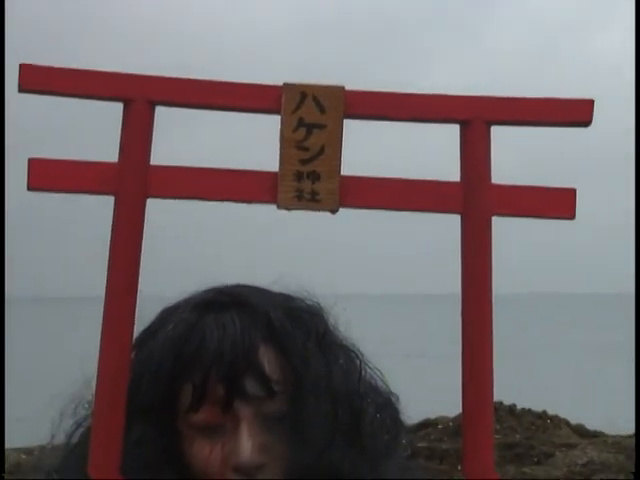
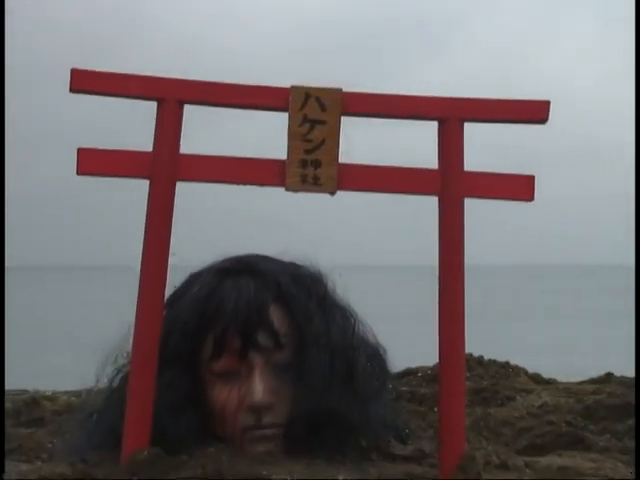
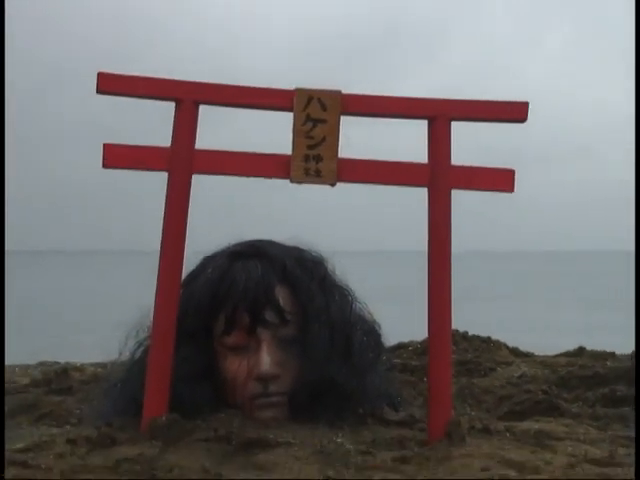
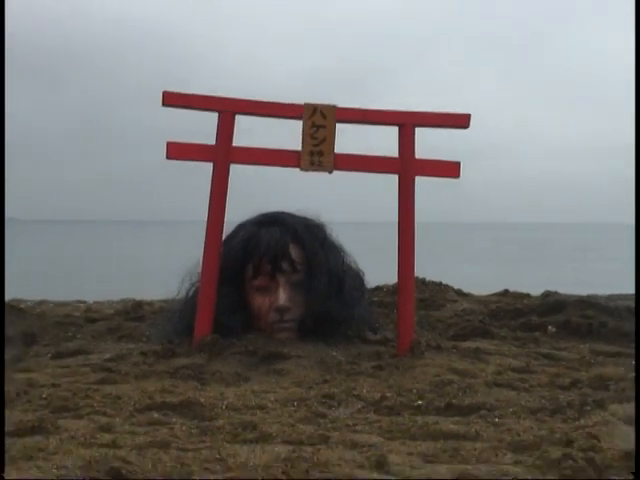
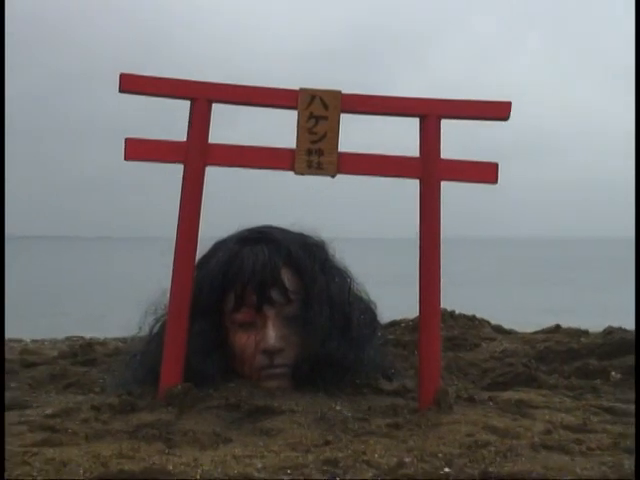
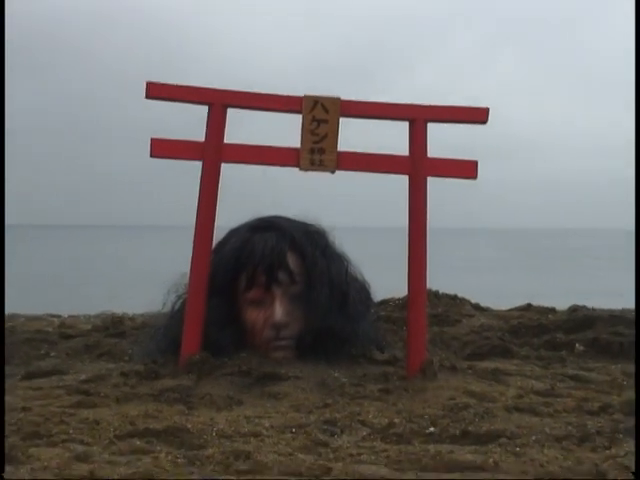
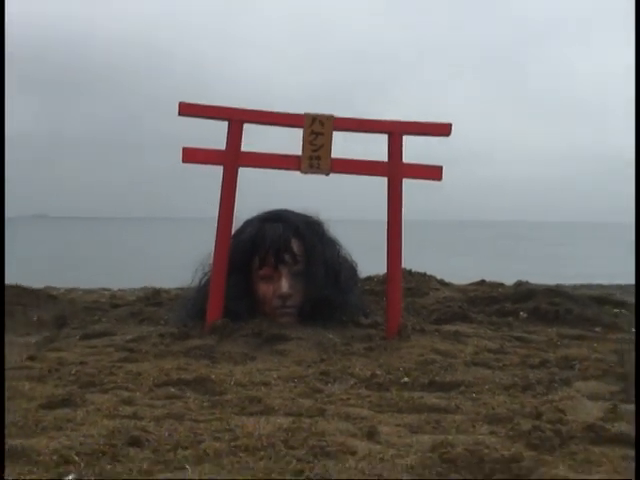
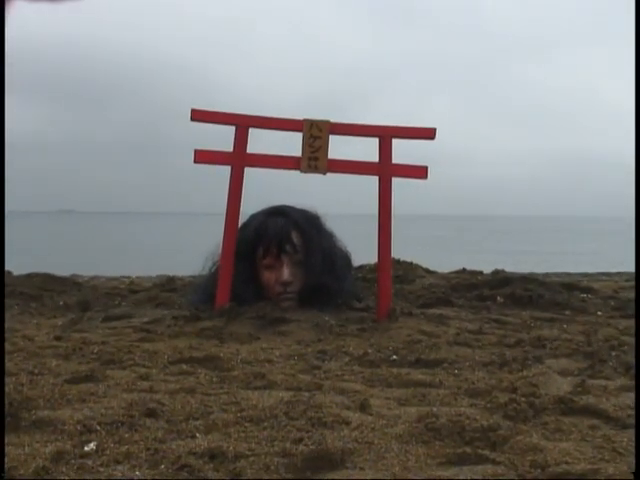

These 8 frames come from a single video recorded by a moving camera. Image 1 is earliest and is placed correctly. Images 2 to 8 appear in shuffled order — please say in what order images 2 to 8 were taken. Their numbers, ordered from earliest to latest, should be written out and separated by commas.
2, 3, 5, 6, 4, 7, 8
